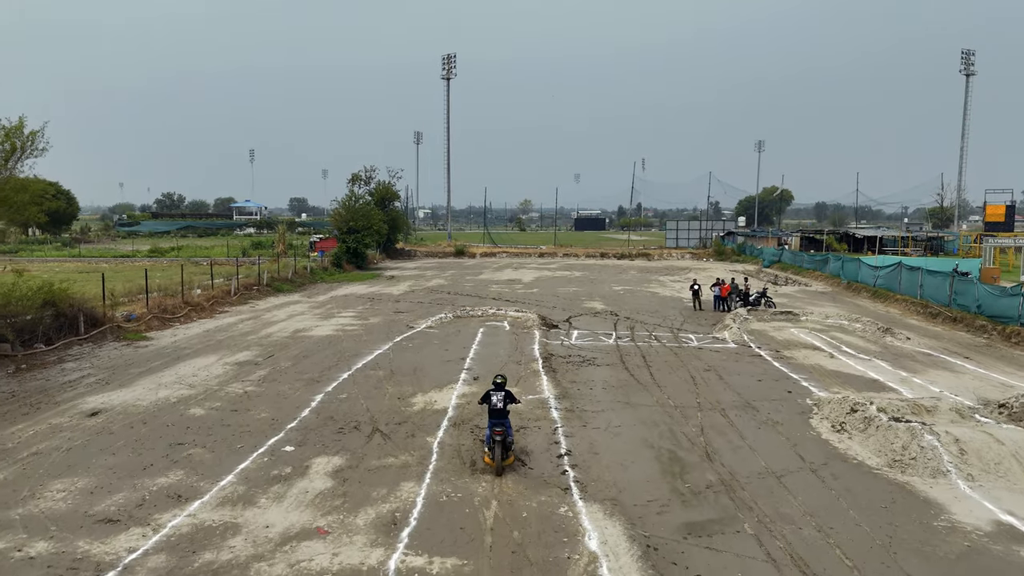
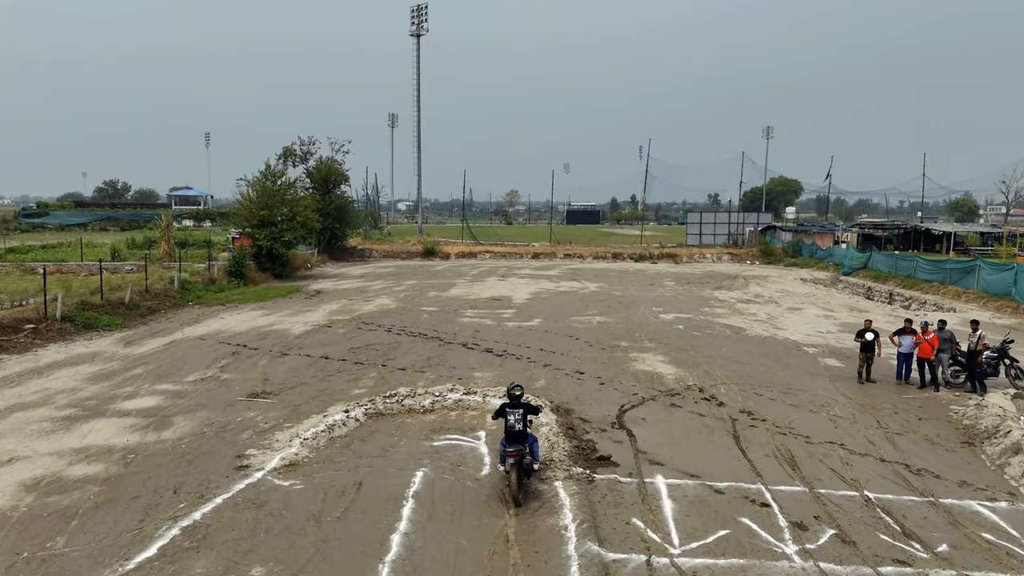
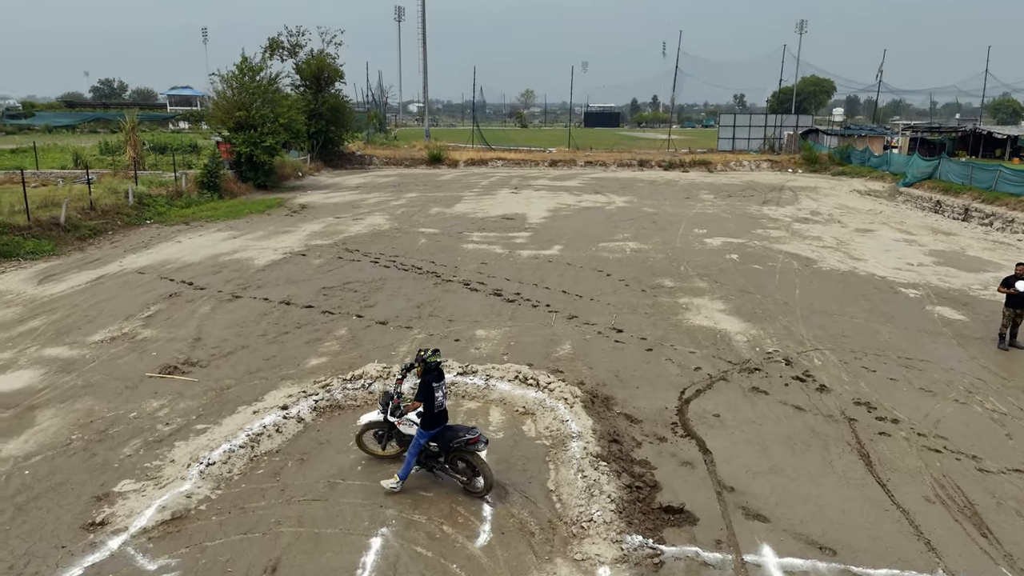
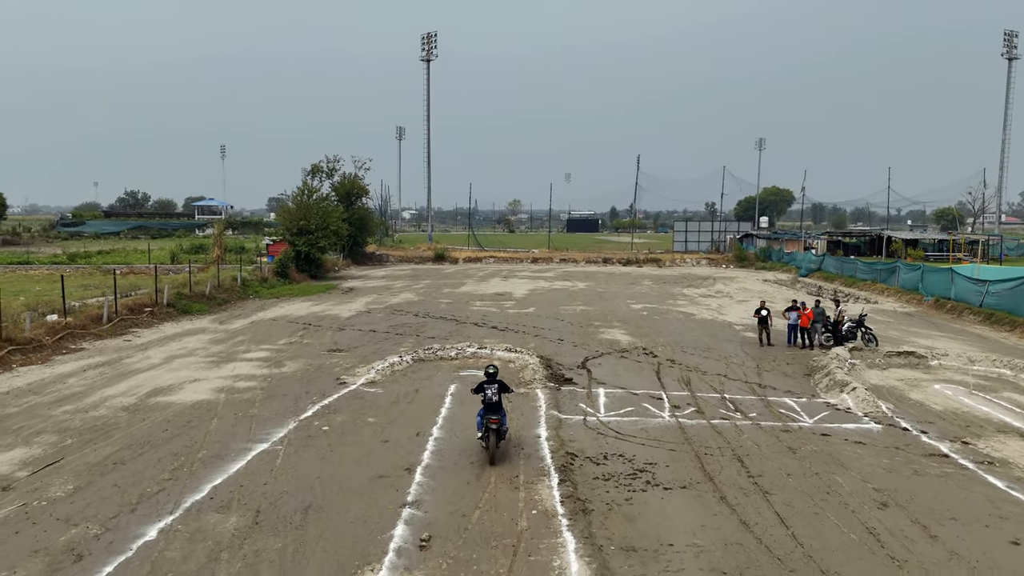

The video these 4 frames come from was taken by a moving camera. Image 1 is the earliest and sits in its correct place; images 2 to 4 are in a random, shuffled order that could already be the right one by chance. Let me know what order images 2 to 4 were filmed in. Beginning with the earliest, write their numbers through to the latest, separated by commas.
4, 2, 3
